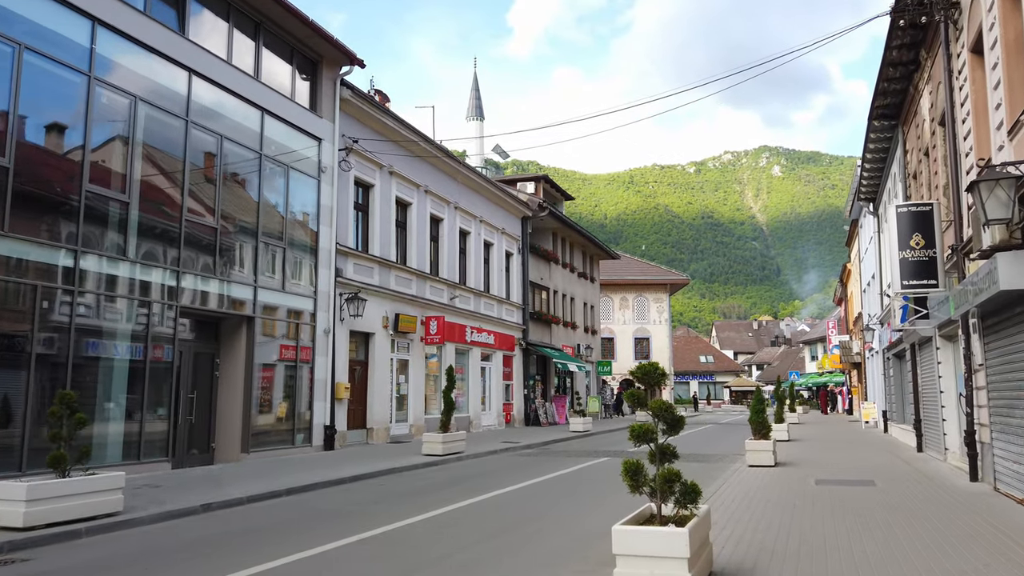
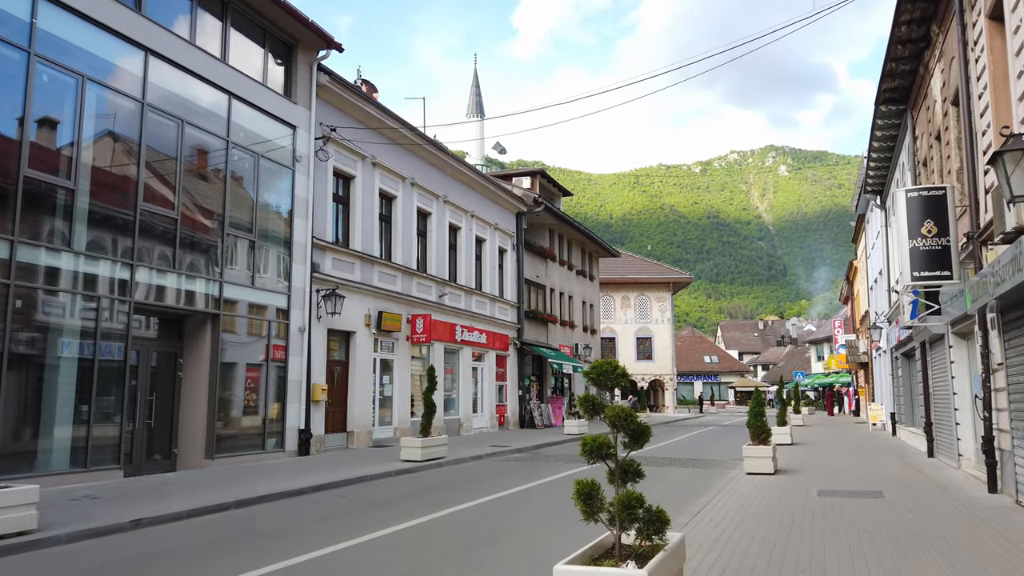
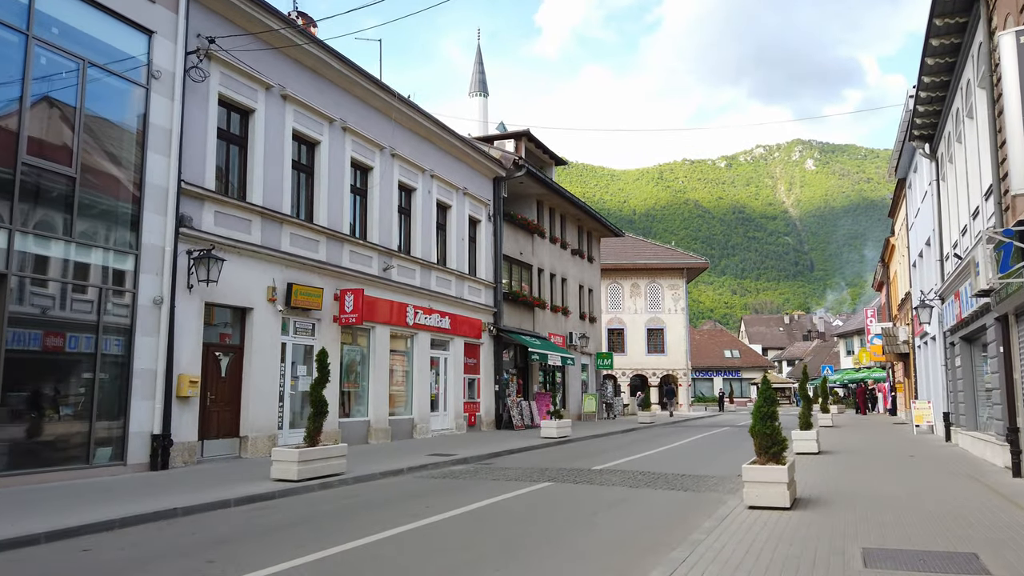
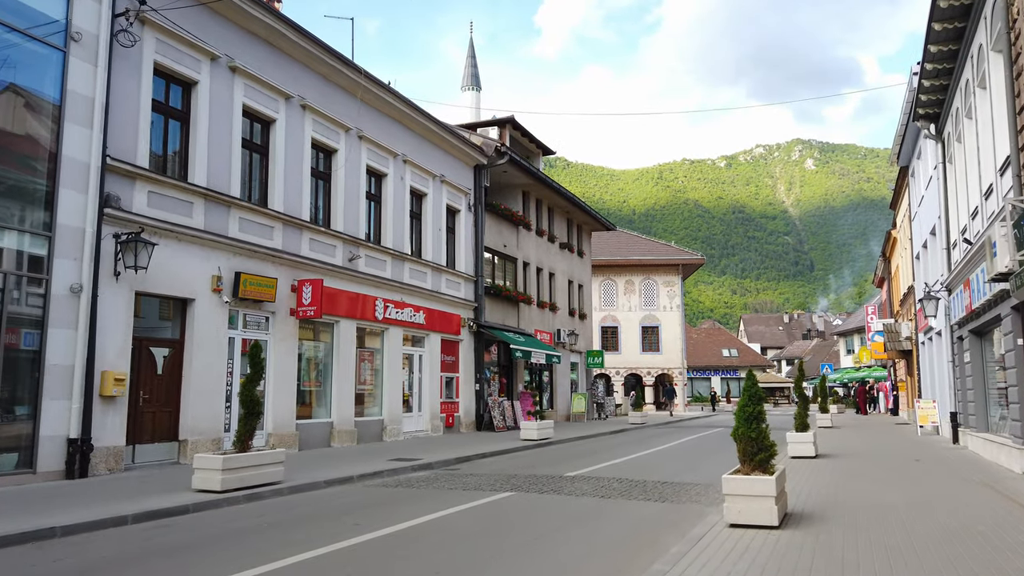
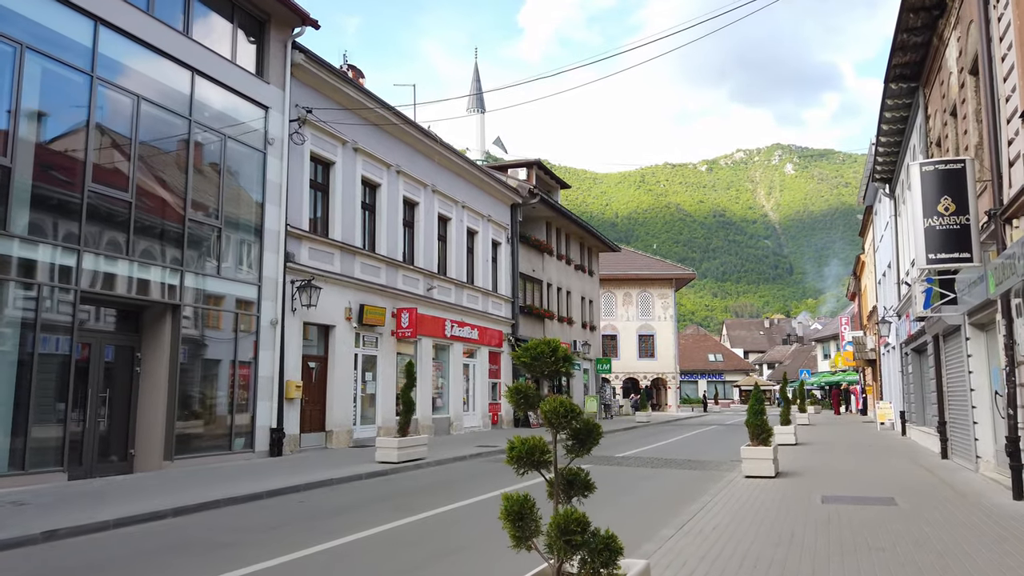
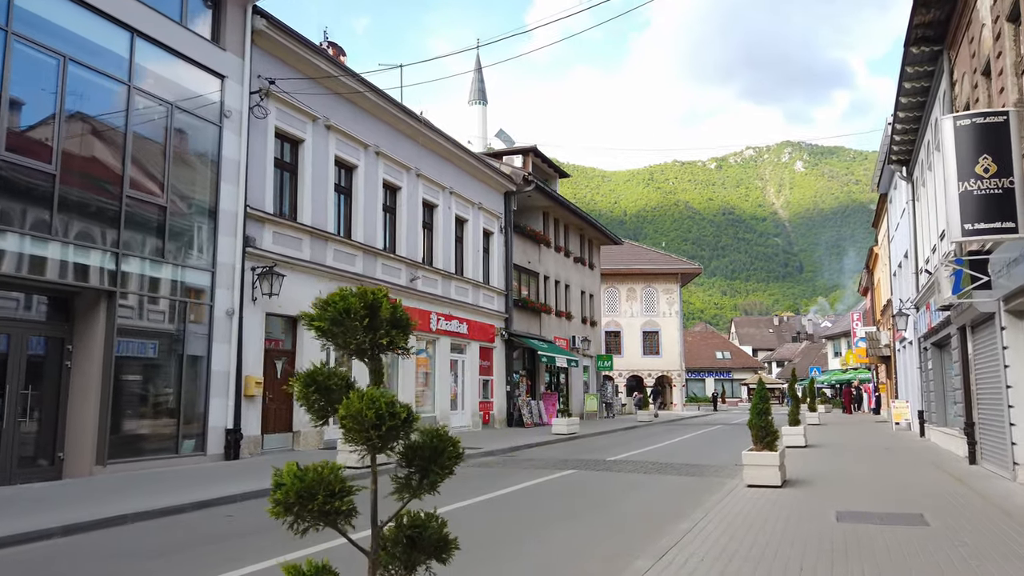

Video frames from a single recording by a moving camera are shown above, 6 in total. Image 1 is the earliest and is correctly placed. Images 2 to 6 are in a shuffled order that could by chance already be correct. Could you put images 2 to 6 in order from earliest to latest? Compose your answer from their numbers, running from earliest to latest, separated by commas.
2, 5, 6, 3, 4
